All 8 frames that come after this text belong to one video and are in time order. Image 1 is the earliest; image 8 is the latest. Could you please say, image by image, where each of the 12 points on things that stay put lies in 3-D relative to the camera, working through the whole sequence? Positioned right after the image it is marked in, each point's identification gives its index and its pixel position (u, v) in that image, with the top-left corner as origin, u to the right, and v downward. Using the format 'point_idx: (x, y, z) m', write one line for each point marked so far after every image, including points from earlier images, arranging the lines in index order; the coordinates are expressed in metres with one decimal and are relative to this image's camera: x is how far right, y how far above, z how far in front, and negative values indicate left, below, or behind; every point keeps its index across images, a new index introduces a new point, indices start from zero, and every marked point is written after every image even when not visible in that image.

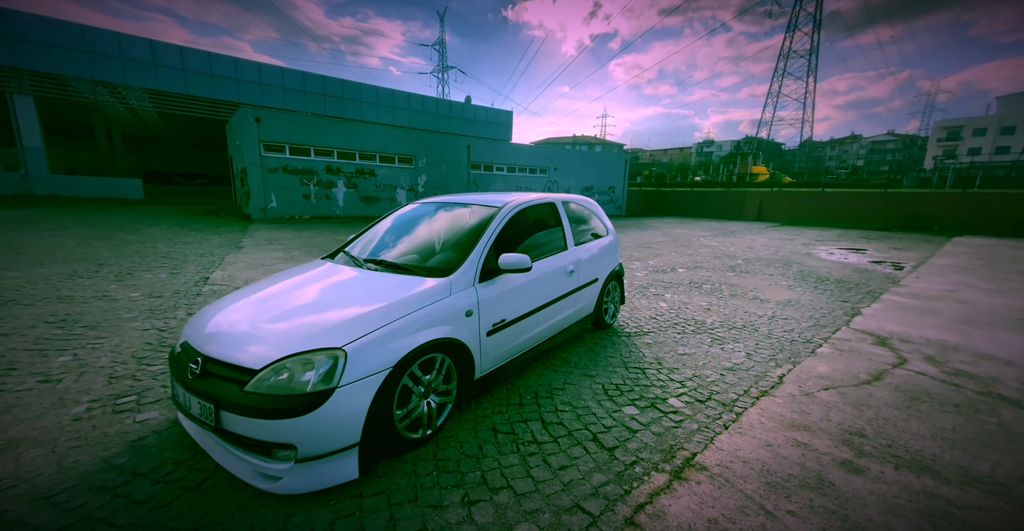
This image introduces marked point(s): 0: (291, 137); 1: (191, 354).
0: (-9.1, +5.1, +15.2) m
1: (-1.7, -0.5, +2.0) m
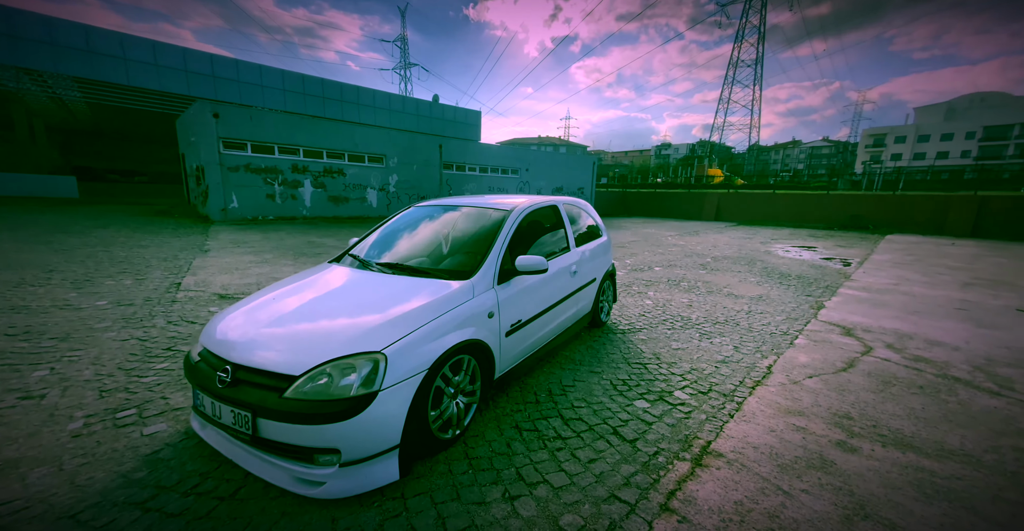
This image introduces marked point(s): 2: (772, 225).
0: (-10.0, +5.0, +14.6) m
1: (-1.5, -0.5, +2.0) m
2: (+11.7, +1.9, +17.9) m
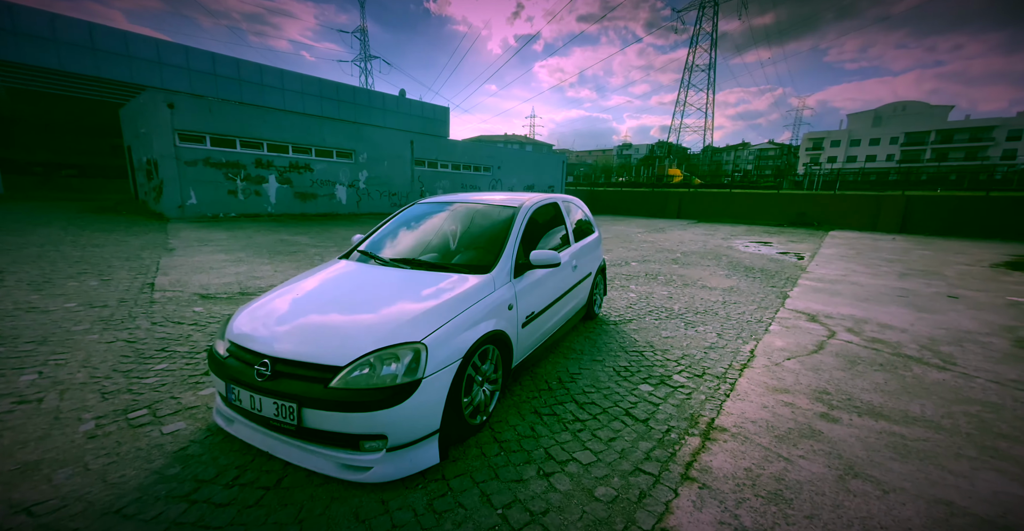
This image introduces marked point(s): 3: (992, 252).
0: (-10.9, +5.0, +13.9) m
1: (-1.4, -0.5, +2.0) m
2: (+10.6, +2.2, +18.9) m
3: (+13.1, +0.4, +10.9) m
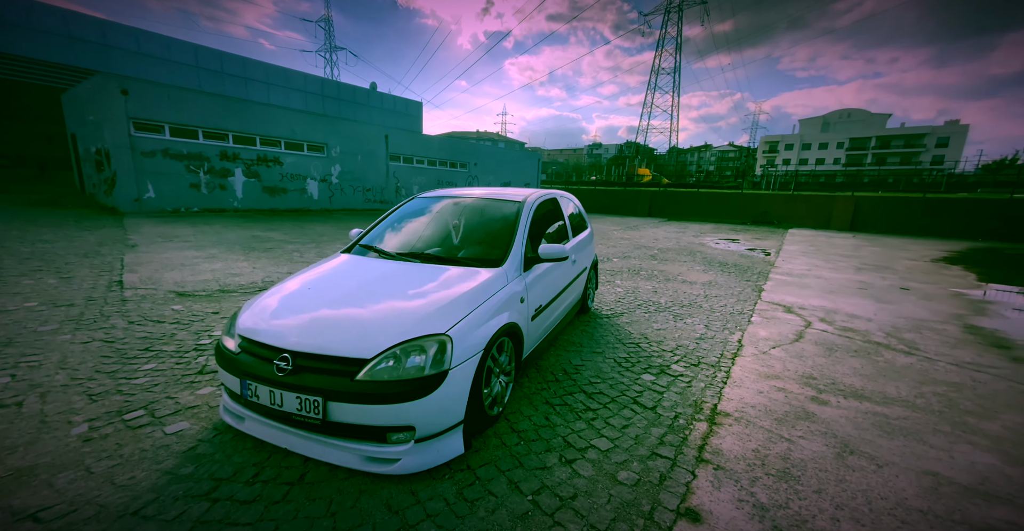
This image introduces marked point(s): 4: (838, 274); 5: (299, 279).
0: (-11.5, +5.1, +13.1) m
1: (-1.2, -0.4, +2.0) m
2: (+9.5, +2.4, +19.6) m
3: (+12.6, +0.6, +11.8) m
4: (+7.4, -0.2, +8.8) m
5: (-1.5, -0.1, +2.8) m
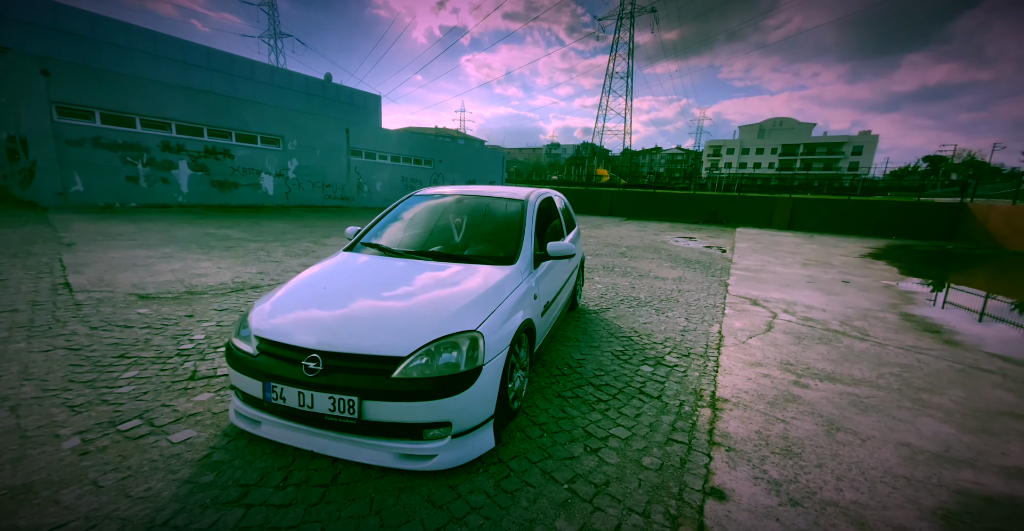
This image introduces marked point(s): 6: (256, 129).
0: (-12.4, +5.1, +12.0) m
1: (-1.1, -0.4, +1.9) m
2: (+7.9, +2.6, +20.5) m
3: (+11.7, +0.7, +13.0) m
4: (+6.9, -0.1, +9.5) m
5: (-1.4, -0.1, +2.7) m
6: (-10.2, +5.4, +15.3) m
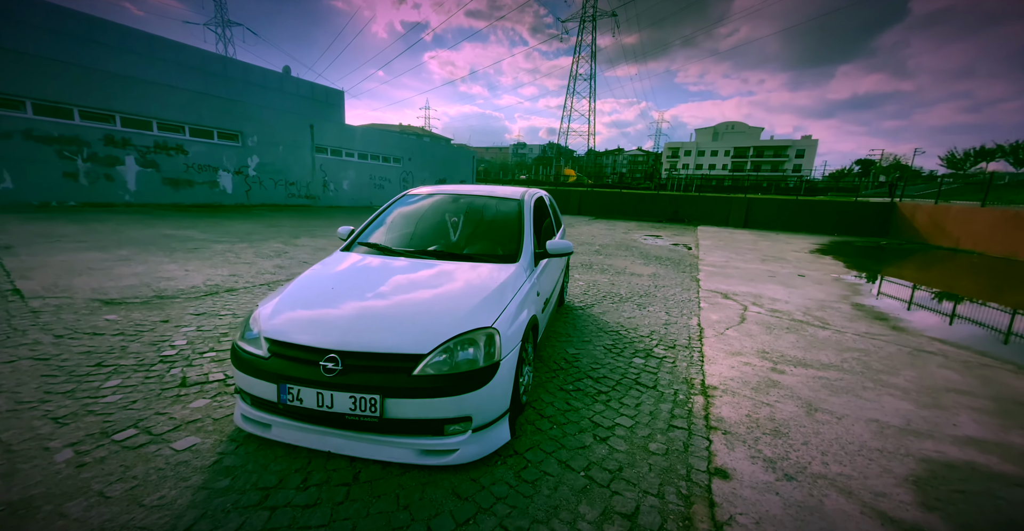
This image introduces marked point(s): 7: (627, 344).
0: (-13.2, +5.0, +11.0) m
1: (-1.0, -0.4, +1.9) m
2: (+6.5, +2.7, +21.1) m
3: (+10.9, +0.9, +14.0) m
4: (+6.3, 0.0, +10.1) m
5: (-1.4, -0.1, +2.6) m
6: (-11.2, +5.4, +14.5) m
7: (+1.1, -0.8, +3.7) m
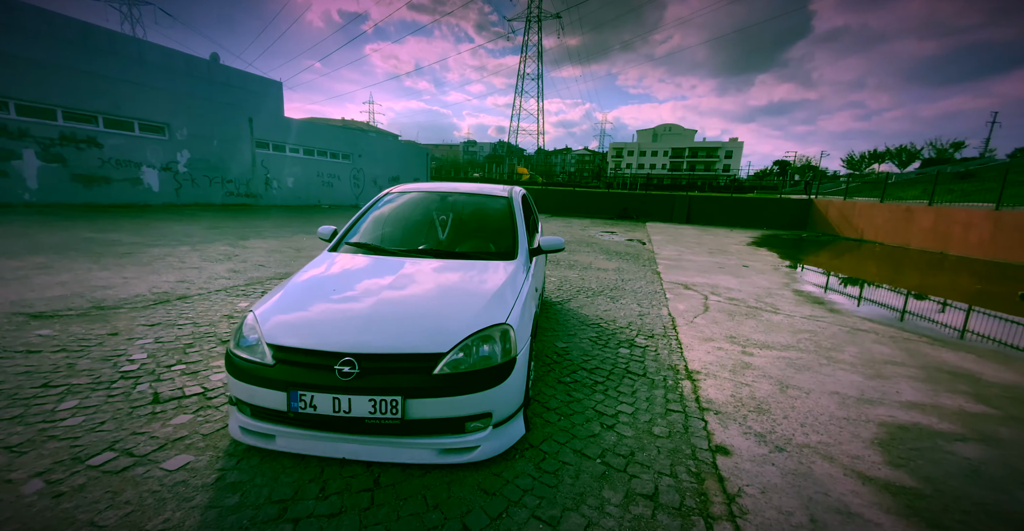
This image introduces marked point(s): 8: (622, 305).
0: (-14.2, +4.7, +9.4) m
1: (-0.9, -0.4, +1.8) m
2: (+4.2, +3.0, +21.7) m
3: (+9.4, +1.2, +15.2) m
4: (+5.4, +0.2, +10.9) m
5: (-1.4, -0.1, +2.5) m
6: (-12.6, +5.2, +13.1) m
7: (+1.0, -0.7, +3.9) m
8: (+1.5, -0.5, +5.3) m
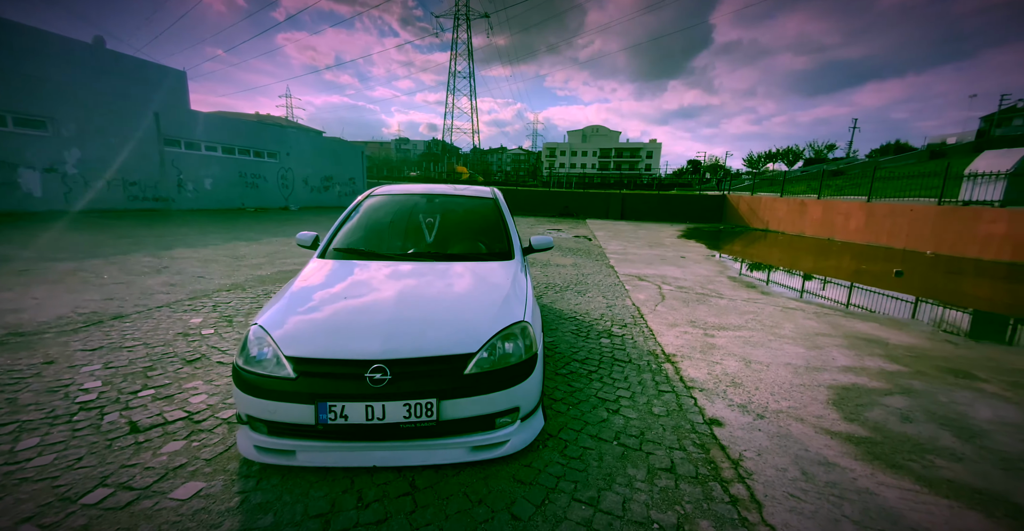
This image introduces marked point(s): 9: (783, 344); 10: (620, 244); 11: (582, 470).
0: (-15.2, +4.1, +7.3) m
1: (-0.8, -0.5, +1.8) m
2: (+1.2, +3.1, +22.2) m
3: (+7.4, +1.6, +16.5) m
4: (+4.1, +0.5, +11.7) m
5: (-1.4, -0.2, +2.4) m
6: (-14.2, +4.6, +11.2) m
7: (+0.8, -0.7, +4.1) m
8: (+1.1, -0.5, +5.6) m
9: (+2.6, -0.8, +3.7) m
10: (+3.9, +0.7, +12.9) m
11: (+0.3, -1.0, +1.9) m
